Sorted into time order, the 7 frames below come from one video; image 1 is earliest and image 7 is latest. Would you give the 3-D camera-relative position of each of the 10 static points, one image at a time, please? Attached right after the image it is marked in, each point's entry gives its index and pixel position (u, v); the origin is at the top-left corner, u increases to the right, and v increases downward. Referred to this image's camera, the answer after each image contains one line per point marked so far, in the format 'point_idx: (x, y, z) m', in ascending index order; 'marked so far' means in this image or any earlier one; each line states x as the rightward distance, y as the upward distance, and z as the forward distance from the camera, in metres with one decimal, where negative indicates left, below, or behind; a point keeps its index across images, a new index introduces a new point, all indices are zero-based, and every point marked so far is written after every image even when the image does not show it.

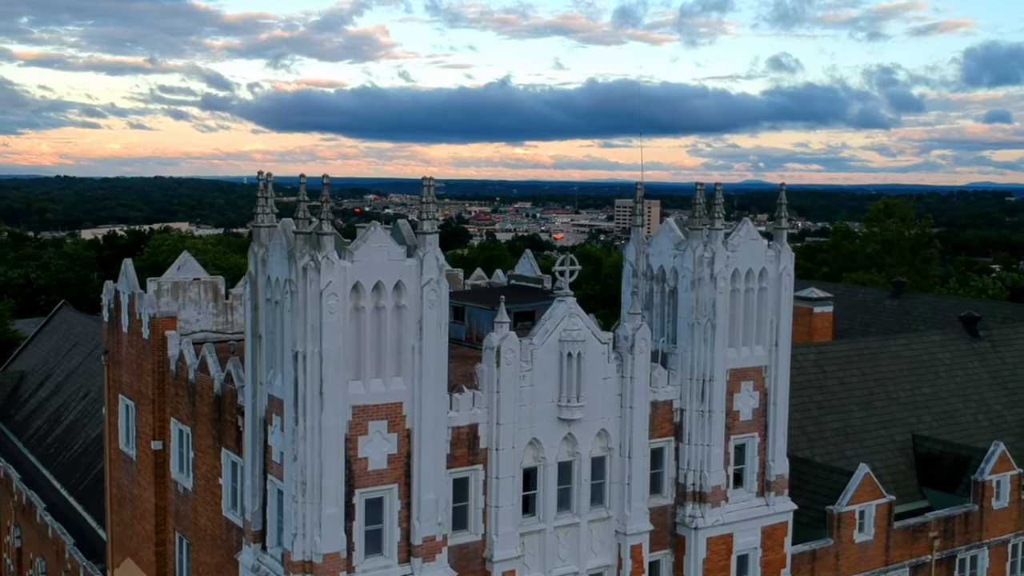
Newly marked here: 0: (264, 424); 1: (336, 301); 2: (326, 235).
0: (-5.1, -2.8, +19.7) m
1: (-3.4, -0.3, +18.3) m
2: (-3.6, +1.0, +18.3) m
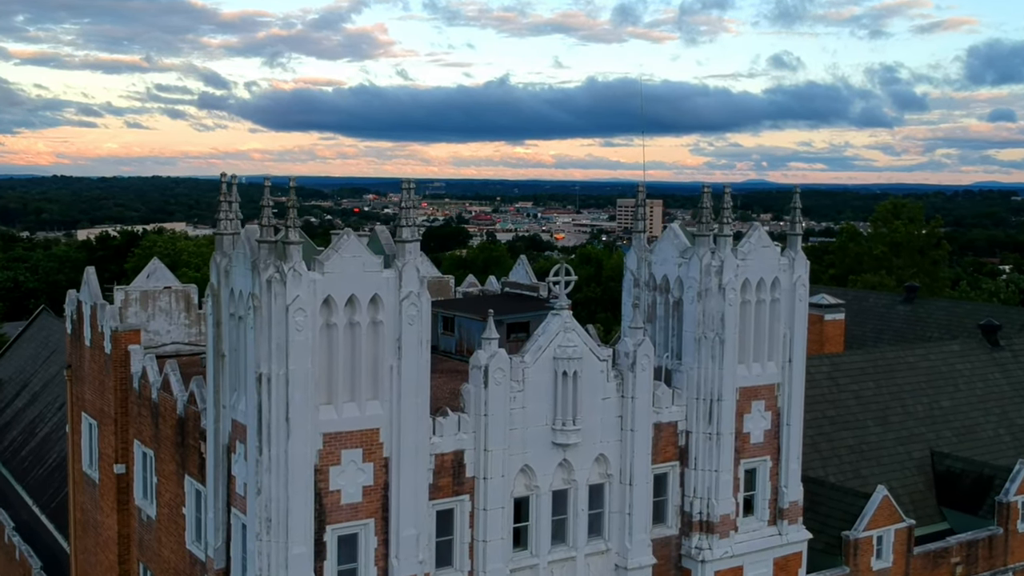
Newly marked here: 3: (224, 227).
0: (-5.3, -3.1, +17.9) m
1: (-3.6, -0.5, +16.5) m
2: (-3.8, +0.8, +16.5) m
3: (-5.4, +1.1, +17.9) m
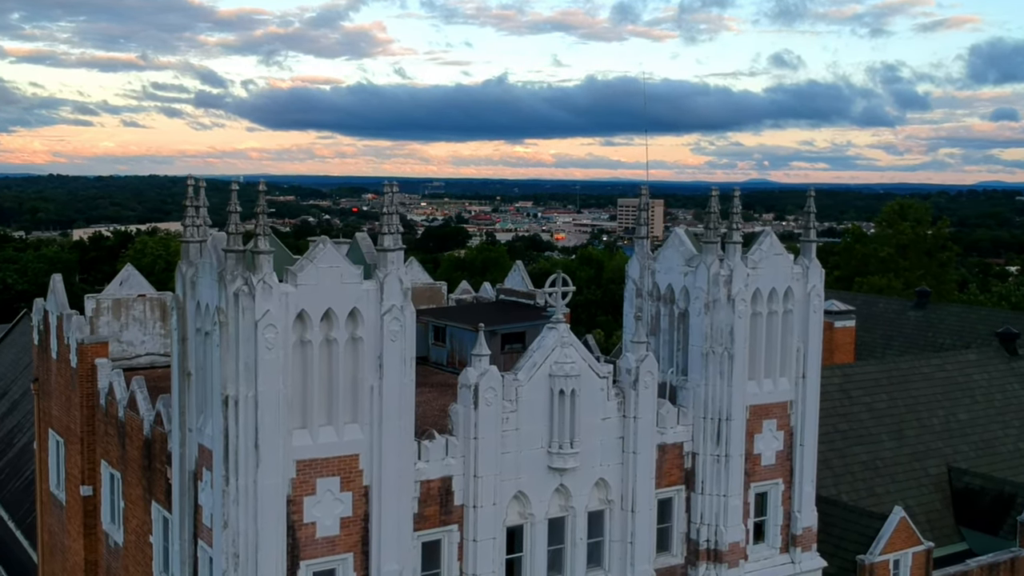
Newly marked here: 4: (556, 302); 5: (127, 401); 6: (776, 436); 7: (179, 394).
0: (-5.5, -3.3, +16.4) m
1: (-3.7, -0.7, +15.0) m
2: (-3.9, +0.5, +15.0) m
3: (-5.5, +0.9, +16.4) m
4: (+0.9, -0.3, +19.4) m
5: (-7.8, -2.3, +19.3) m
6: (+5.5, -3.1, +19.8) m
7: (-5.8, -1.8, +16.7) m
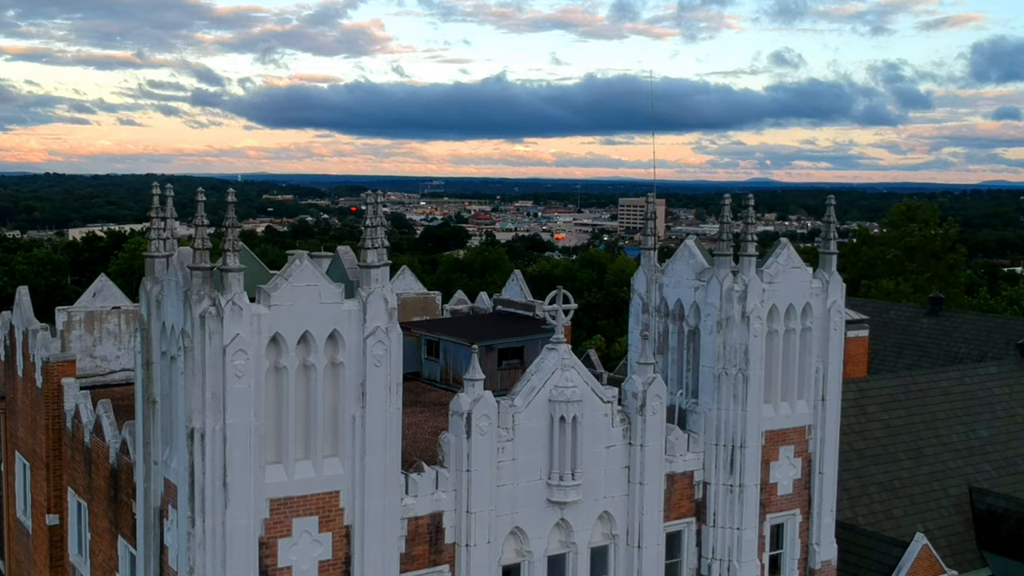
0: (-5.5, -3.6, +15.0) m
1: (-3.8, -1.0, +13.6) m
2: (-4.0, +0.2, +13.6) m
3: (-5.6, +0.6, +15.0) m
4: (+0.8, -0.6, +18.0) m
5: (-7.9, -2.6, +17.9) m
6: (+5.4, -3.4, +18.4) m
7: (-5.9, -2.1, +15.2) m
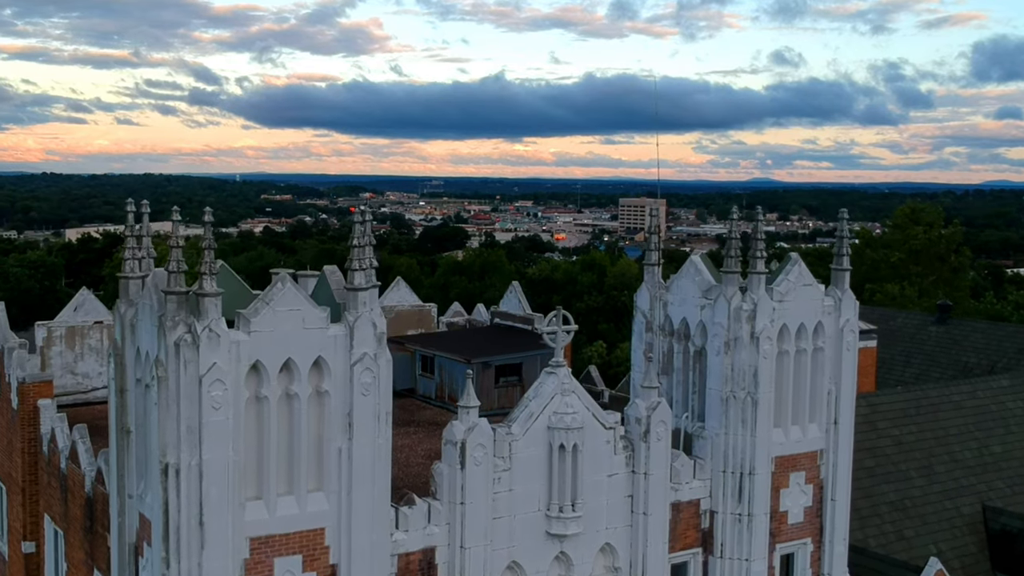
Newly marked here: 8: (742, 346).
0: (-5.6, -3.9, +14.1) m
1: (-3.8, -1.4, +12.7) m
2: (-4.0, -0.1, +12.7) m
3: (-5.7, +0.3, +14.1) m
4: (+0.8, -0.9, +17.1) m
5: (-7.9, -2.9, +17.0) m
6: (+5.4, -3.7, +17.5) m
7: (-5.9, -2.5, +14.4) m
8: (+4.0, -1.0, +16.7) m
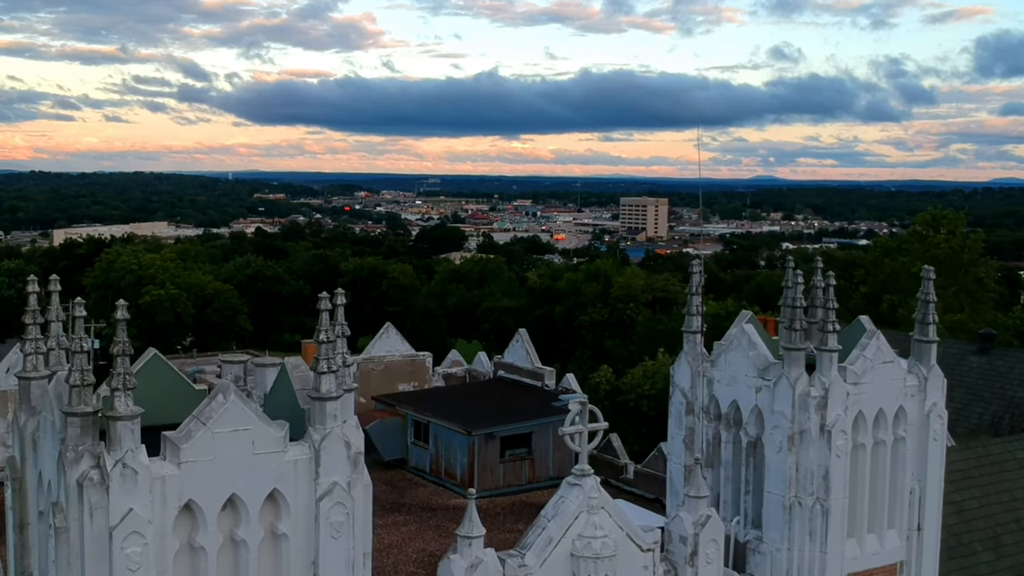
0: (-5.4, -5.1, +10.9) m
1: (-3.7, -2.6, +9.5) m
2: (-3.9, -1.3, +9.4) m
3: (-5.5, -0.9, +10.8) m
4: (+0.9, -2.1, +13.9) m
5: (-7.7, -4.1, +13.7) m
6: (+5.5, -4.8, +14.3) m
7: (-5.7, -3.7, +11.1) m
8: (+4.2, -2.2, +13.4) m
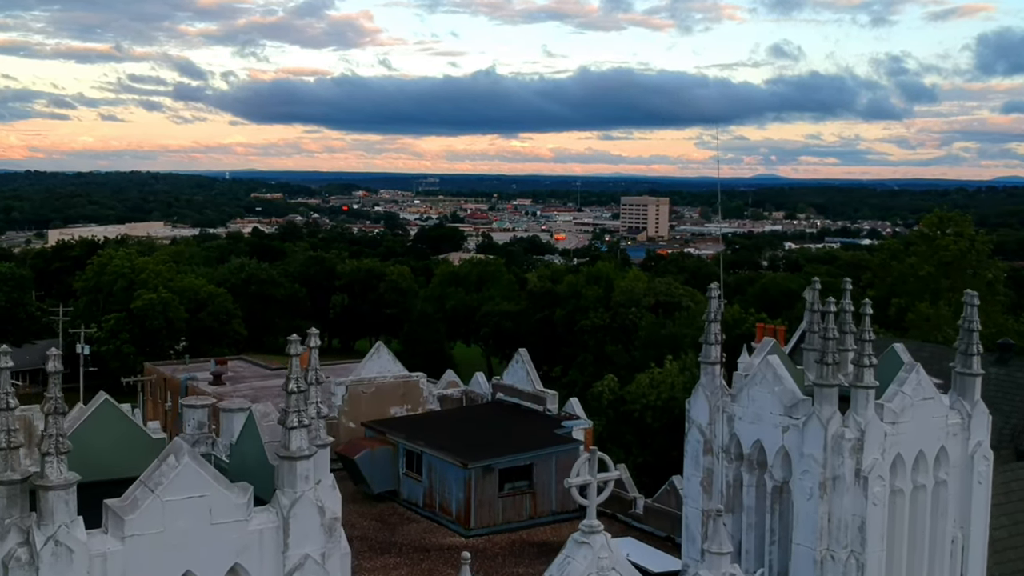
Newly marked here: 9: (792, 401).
0: (-5.4, -5.5, +9.5) m
1: (-3.7, -2.9, +8.1) m
2: (-3.9, -1.7, +8.0) m
3: (-5.5, -1.3, +9.4) m
4: (+0.9, -2.4, +12.5) m
5: (-7.7, -4.5, +12.4) m
6: (+5.5, -5.2, +12.9) m
7: (-5.7, -4.1, +9.7) m
8: (+4.2, -2.5, +12.0) m
9: (+3.7, -1.5, +12.5) m
